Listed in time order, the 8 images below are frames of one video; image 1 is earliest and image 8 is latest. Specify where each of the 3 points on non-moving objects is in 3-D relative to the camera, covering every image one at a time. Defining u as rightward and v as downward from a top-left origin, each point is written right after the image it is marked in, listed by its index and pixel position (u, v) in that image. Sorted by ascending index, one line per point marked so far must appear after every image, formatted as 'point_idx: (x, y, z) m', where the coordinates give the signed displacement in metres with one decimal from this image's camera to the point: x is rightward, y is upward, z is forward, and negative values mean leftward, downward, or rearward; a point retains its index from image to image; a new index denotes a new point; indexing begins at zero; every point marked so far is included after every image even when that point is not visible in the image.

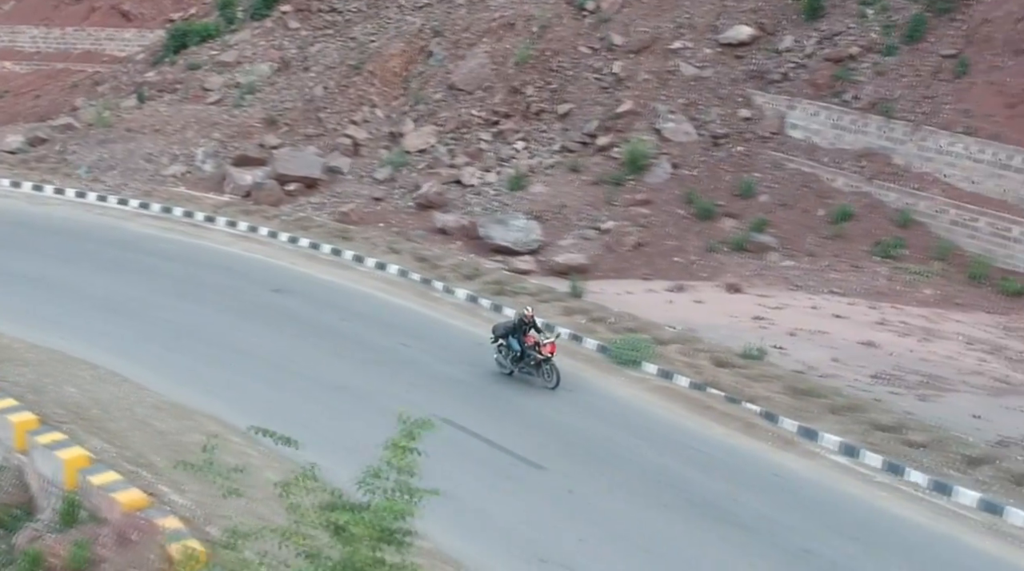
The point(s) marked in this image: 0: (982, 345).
0: (+7.2, -0.9, +16.3) m
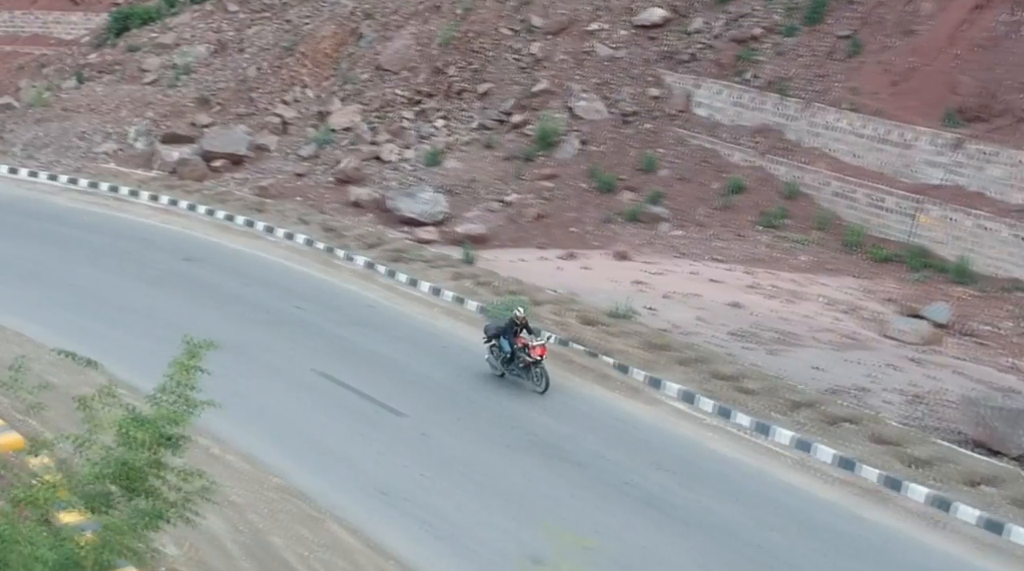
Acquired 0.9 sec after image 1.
0: (+5.3, -0.3, +17.3) m
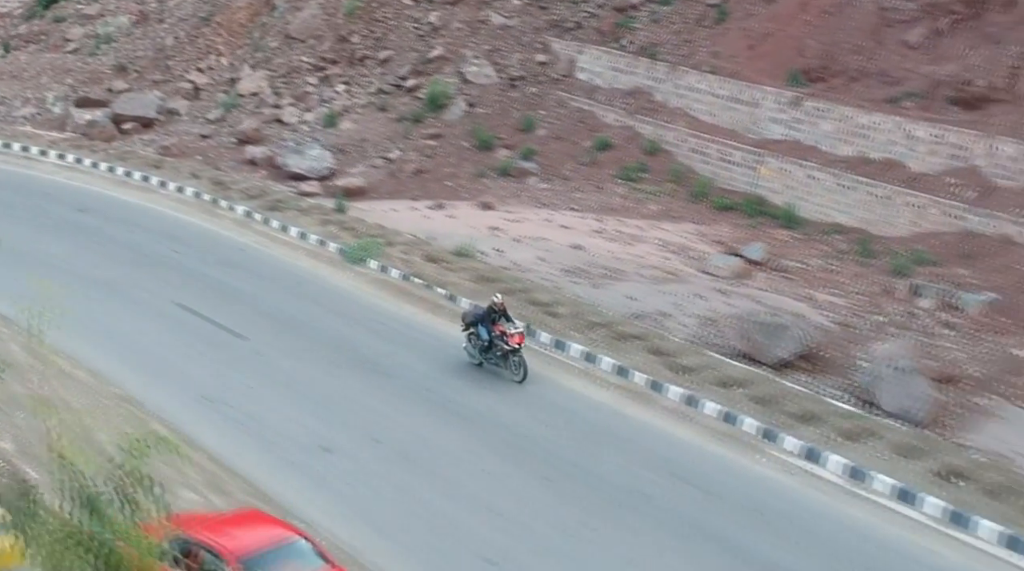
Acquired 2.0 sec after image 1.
0: (+2.8, +0.7, +18.7) m
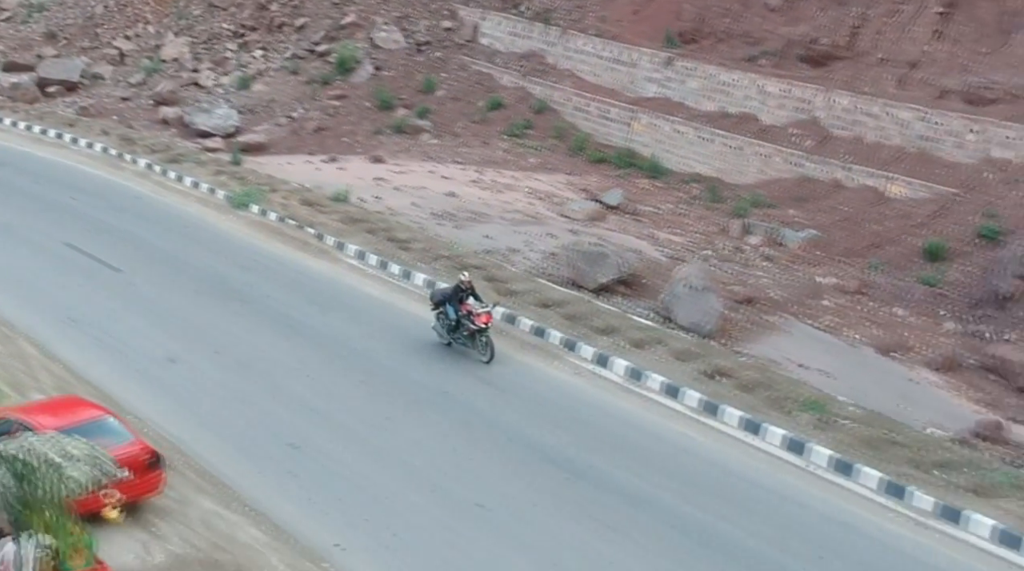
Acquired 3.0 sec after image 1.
0: (+0.5, +1.7, +20.0) m
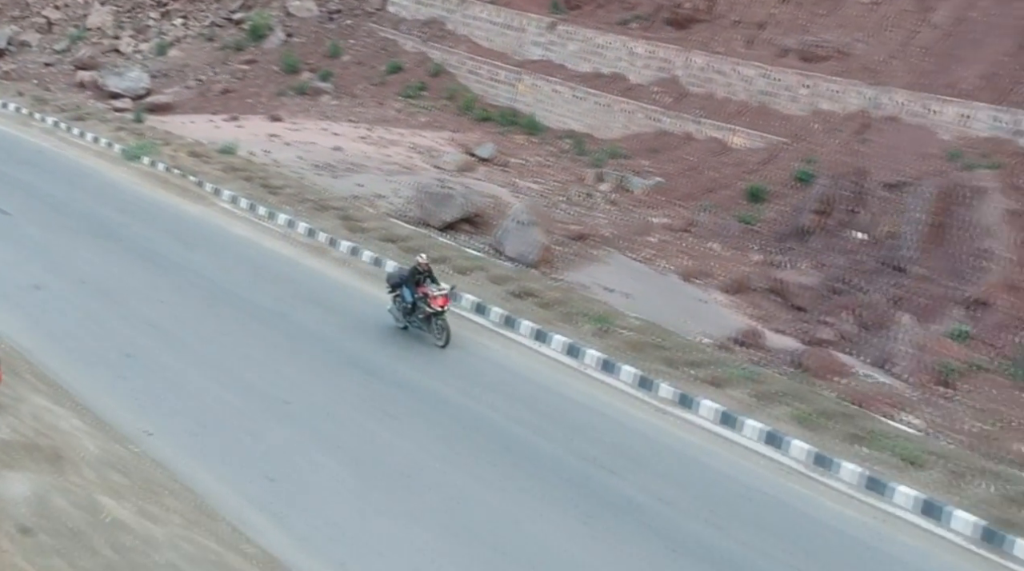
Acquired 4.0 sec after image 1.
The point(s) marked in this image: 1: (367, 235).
0: (-1.9, +2.7, +21.3) m
1: (-2.2, +0.8, +16.1) m
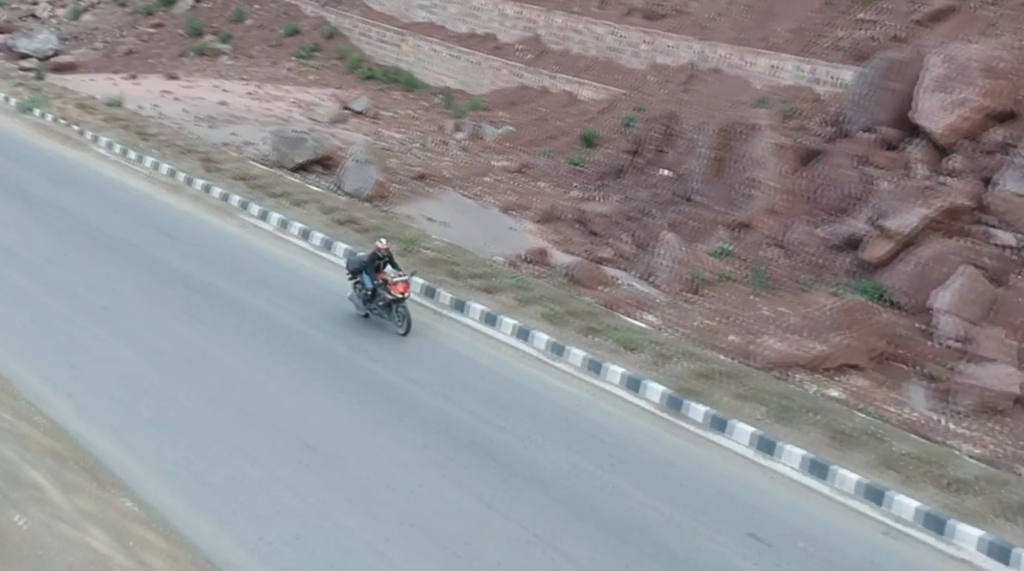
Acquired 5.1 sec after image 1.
0: (-4.5, +3.9, +22.6) m
1: (-4.8, +1.8, +17.4) m
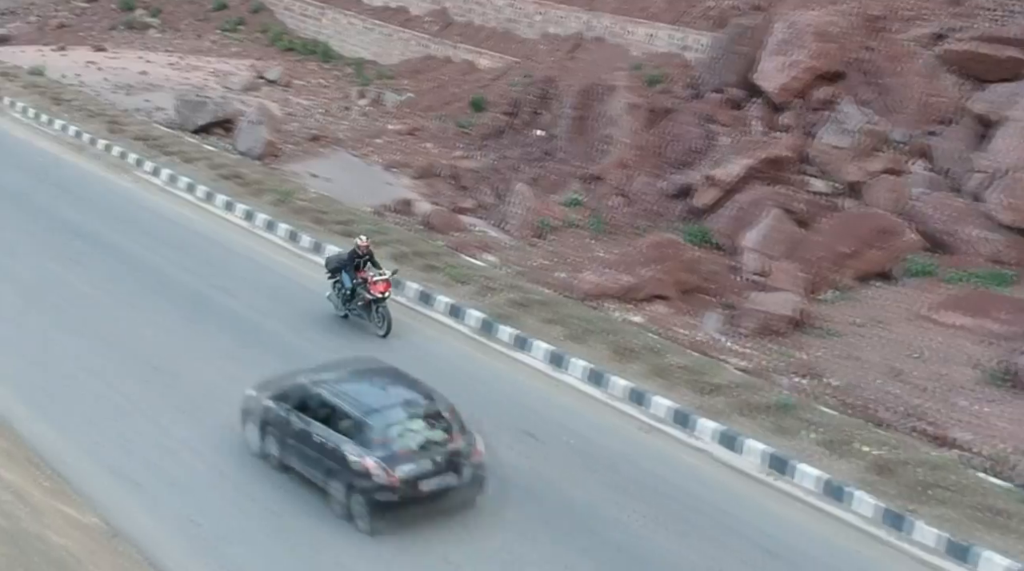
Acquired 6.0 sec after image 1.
0: (-6.5, +4.7, +23.5) m
1: (-6.7, +2.6, +18.4) m
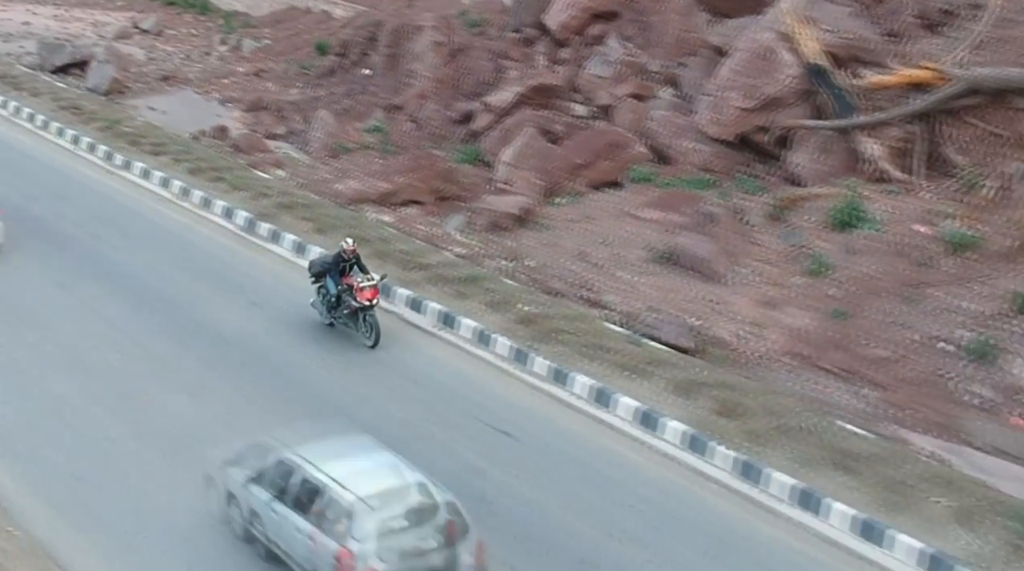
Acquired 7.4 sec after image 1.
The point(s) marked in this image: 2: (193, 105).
0: (-9.7, +6.1, +24.8) m
1: (-9.8, +3.9, +19.7) m
2: (-5.6, +3.2, +18.6) m
